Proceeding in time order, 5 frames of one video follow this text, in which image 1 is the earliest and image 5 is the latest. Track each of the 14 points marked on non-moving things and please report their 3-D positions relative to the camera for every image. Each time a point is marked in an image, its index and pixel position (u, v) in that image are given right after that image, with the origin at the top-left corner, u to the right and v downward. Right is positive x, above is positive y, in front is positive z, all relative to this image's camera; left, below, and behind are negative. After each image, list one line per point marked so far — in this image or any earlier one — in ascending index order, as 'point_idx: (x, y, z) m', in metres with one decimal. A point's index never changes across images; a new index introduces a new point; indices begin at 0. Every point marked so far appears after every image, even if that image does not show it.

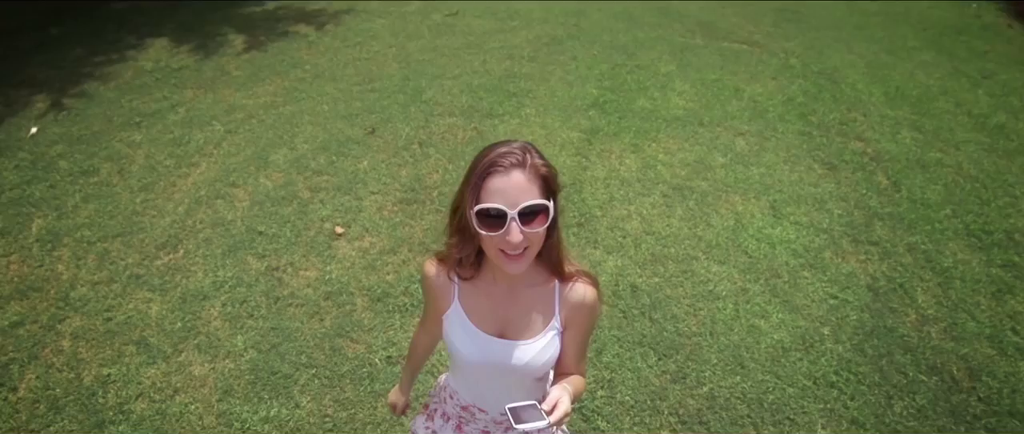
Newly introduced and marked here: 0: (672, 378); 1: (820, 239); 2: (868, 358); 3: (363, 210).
0: (+1.2, -1.2, +3.8) m
1: (+2.9, -0.2, +4.9) m
2: (+2.7, -1.0, +4.0) m
3: (-1.3, 0.0, +4.4) m
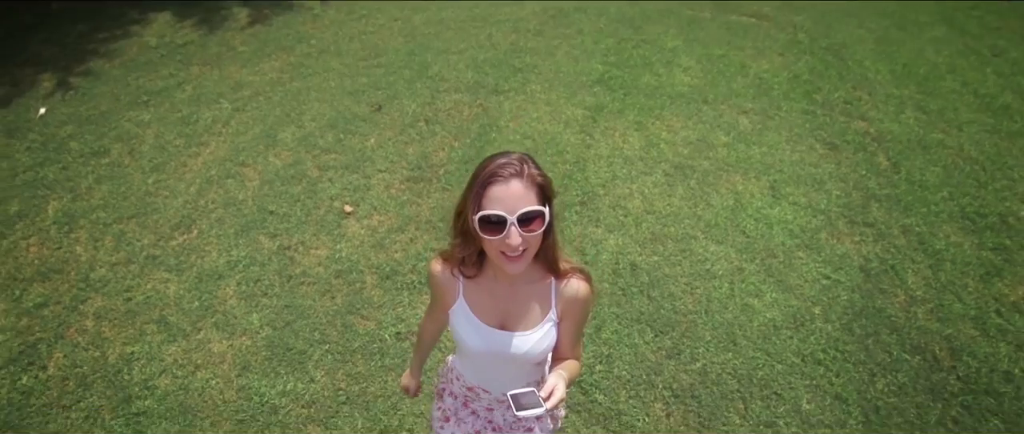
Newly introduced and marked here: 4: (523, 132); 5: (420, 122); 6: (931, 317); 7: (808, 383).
0: (+1.2, -1.0, +4.0) m
1: (+2.9, 0.0, +5.1) m
2: (+2.7, -0.9, +4.2) m
3: (-1.2, +0.2, +4.5) m
4: (+0.1, +0.9, +5.4) m
5: (-0.9, +0.9, +5.2) m
6: (+3.5, -0.8, +4.4) m
7: (+2.2, -1.2, +3.9) m
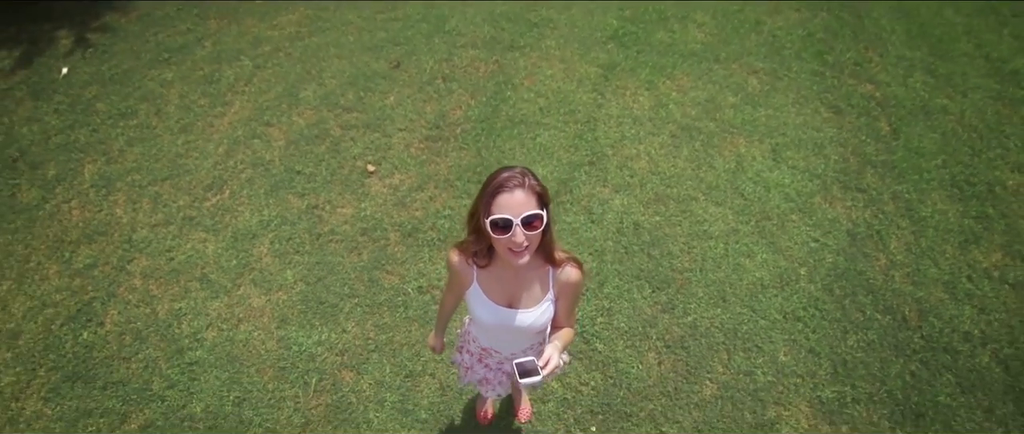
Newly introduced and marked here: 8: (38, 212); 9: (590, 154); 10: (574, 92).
0: (+1.3, -0.8, +4.4) m
1: (+3.1, +0.3, +5.3) m
2: (+2.8, -0.7, +4.6) m
3: (-1.1, +0.6, +4.8) m
4: (+0.3, +1.3, +5.5) m
5: (-0.8, +1.4, +5.3) m
6: (+3.6, -0.6, +4.8) m
7: (+2.3, -1.0, +4.3) m
8: (-4.0, -0.2, +4.5) m
9: (+0.8, +0.6, +5.2) m
10: (+0.7, +1.3, +5.6) m
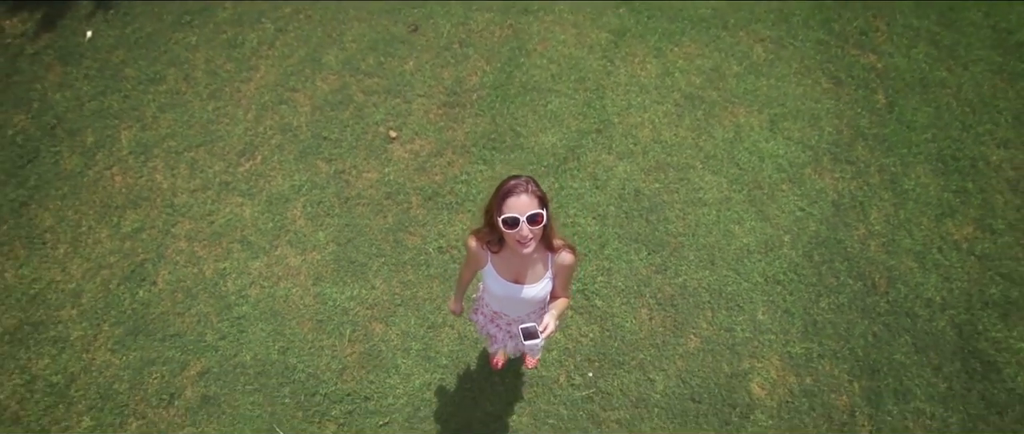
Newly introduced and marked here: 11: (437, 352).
0: (+1.3, -0.5, +4.9) m
1: (+3.2, +0.7, +5.7) m
2: (+2.9, -0.4, +5.0) m
3: (-1.0, +1.0, +5.1) m
4: (+0.4, +1.8, +5.7) m
5: (-0.6, +1.8, +5.5) m
6: (+3.7, -0.3, +5.2) m
7: (+2.3, -0.7, +4.8) m
8: (-3.9, +0.2, +4.8) m
9: (+0.9, +1.0, +5.5) m
10: (+0.8, +1.8, +5.9) m
11: (-0.6, -1.1, +4.3) m
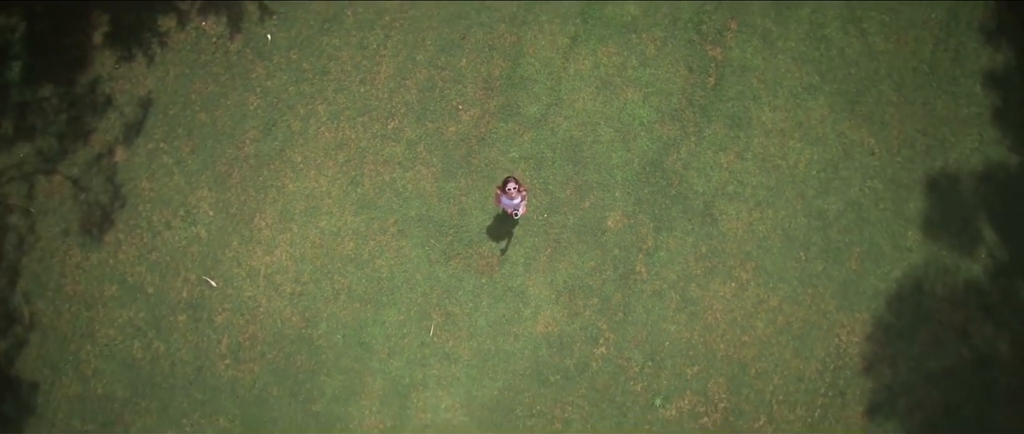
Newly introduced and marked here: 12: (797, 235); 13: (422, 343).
0: (+1.4, +0.9, +10.9) m
1: (+3.2, +2.2, +11.5) m
2: (+2.9, +0.9, +11.1) m
3: (-0.9, +2.4, +10.5) m
4: (+0.5, +3.3, +11.1) m
5: (-0.5, +3.3, +10.8) m
6: (+3.7, +1.1, +11.4) m
7: (+2.3, +0.6, +11.0) m
8: (-3.8, +1.7, +10.2) m
9: (+0.9, +2.5, +11.0) m
10: (+0.9, +3.3, +11.2) m
11: (-0.5, +0.2, +10.4) m
12: (+6.1, -0.4, +11.3) m
13: (-1.8, -2.4, +10.2) m
